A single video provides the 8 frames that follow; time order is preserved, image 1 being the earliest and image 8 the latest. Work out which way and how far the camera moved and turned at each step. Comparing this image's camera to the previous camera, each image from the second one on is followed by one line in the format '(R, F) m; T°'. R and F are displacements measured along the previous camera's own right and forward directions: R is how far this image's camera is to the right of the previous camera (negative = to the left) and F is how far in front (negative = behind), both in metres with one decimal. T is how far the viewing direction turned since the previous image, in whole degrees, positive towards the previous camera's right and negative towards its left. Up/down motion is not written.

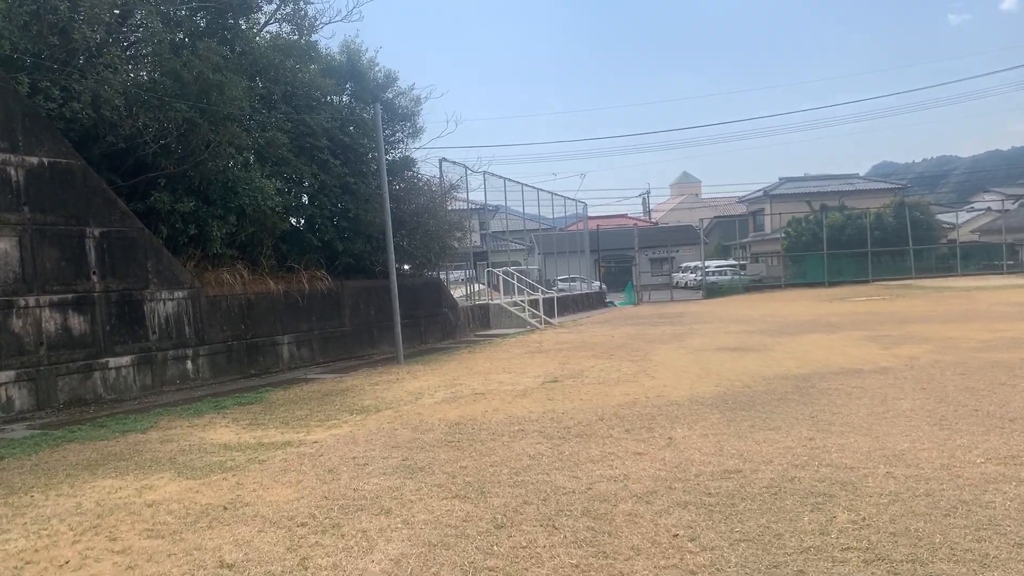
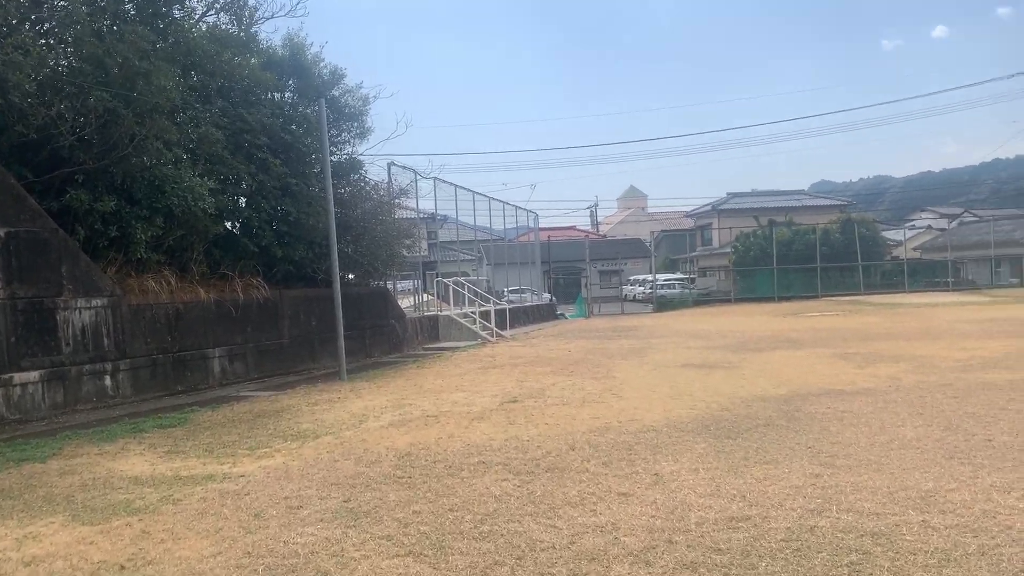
(-0.1, +0.8) m; +4°
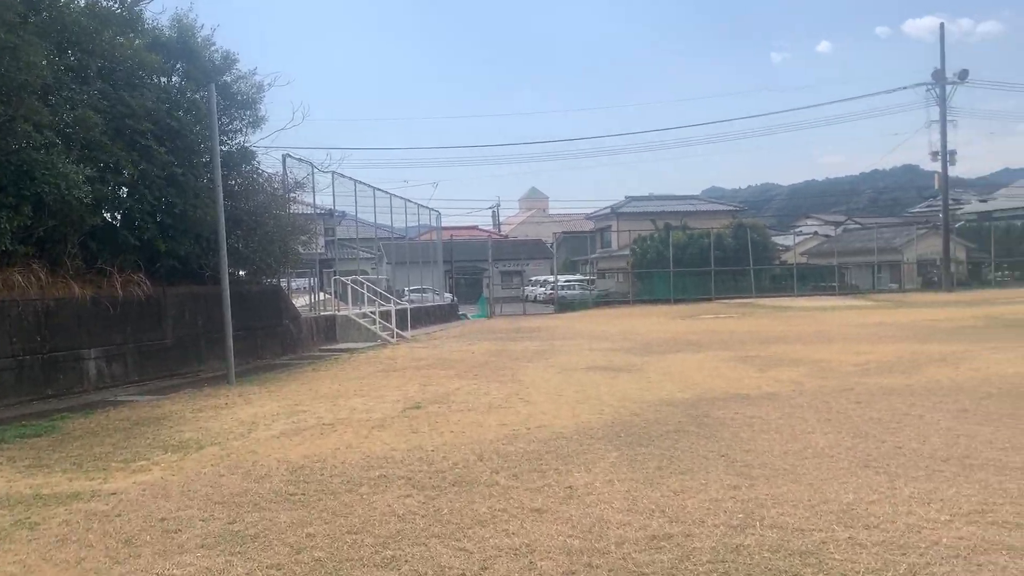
(0.0, +0.3) m; +7°
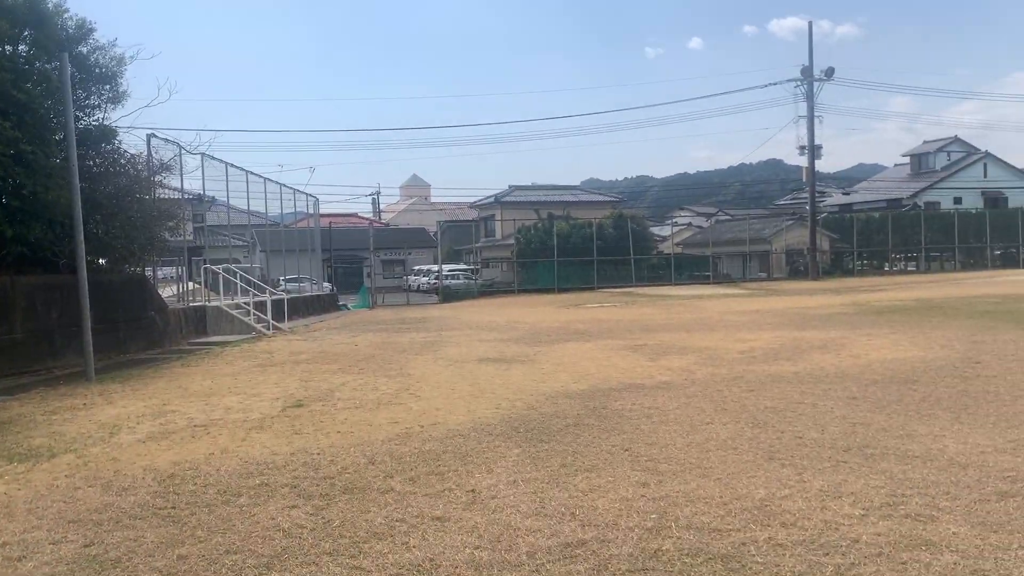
(-0.1, +0.3) m; +8°
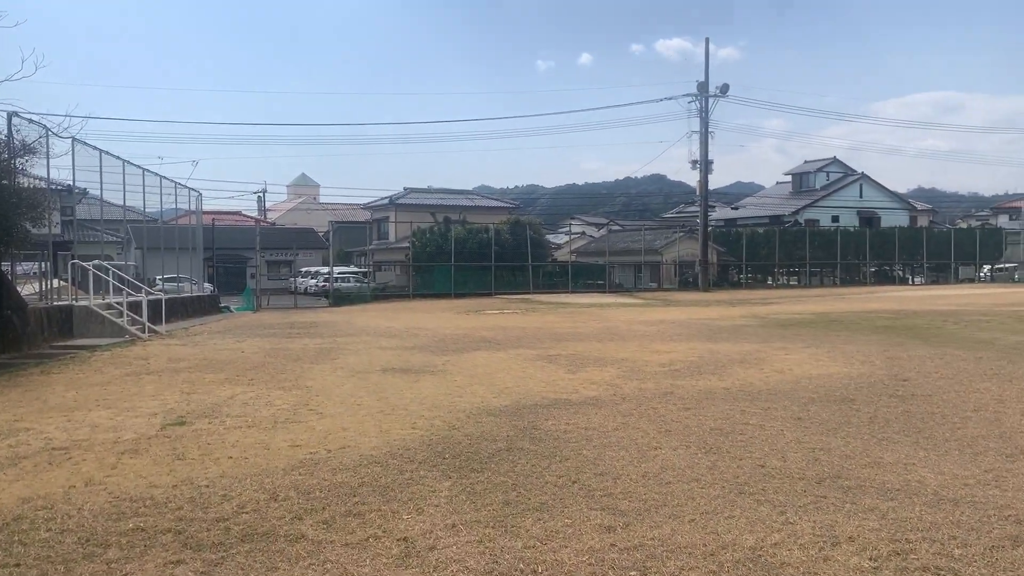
(-0.2, +0.7) m; +7°
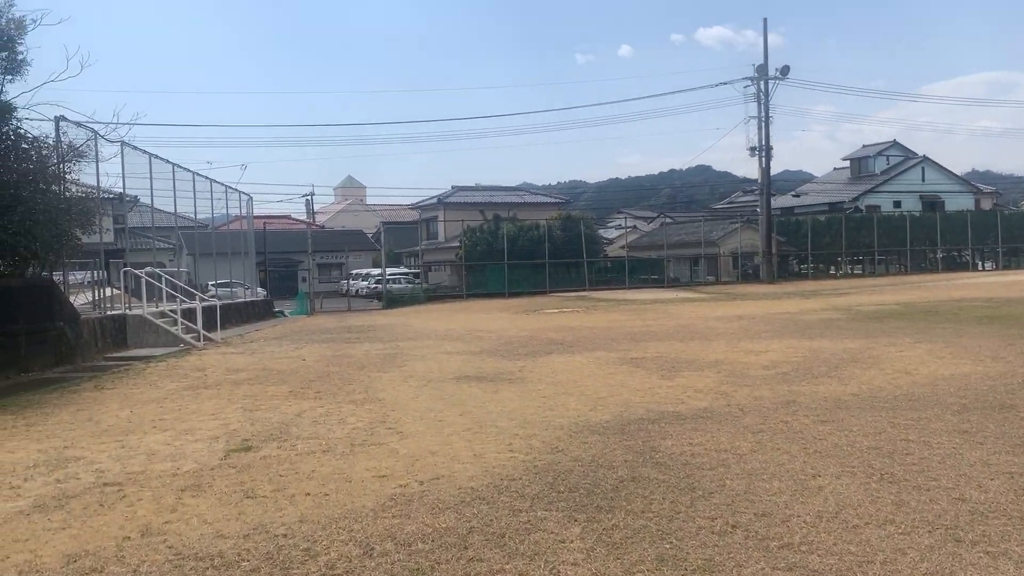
(-0.4, +0.8) m; -3°
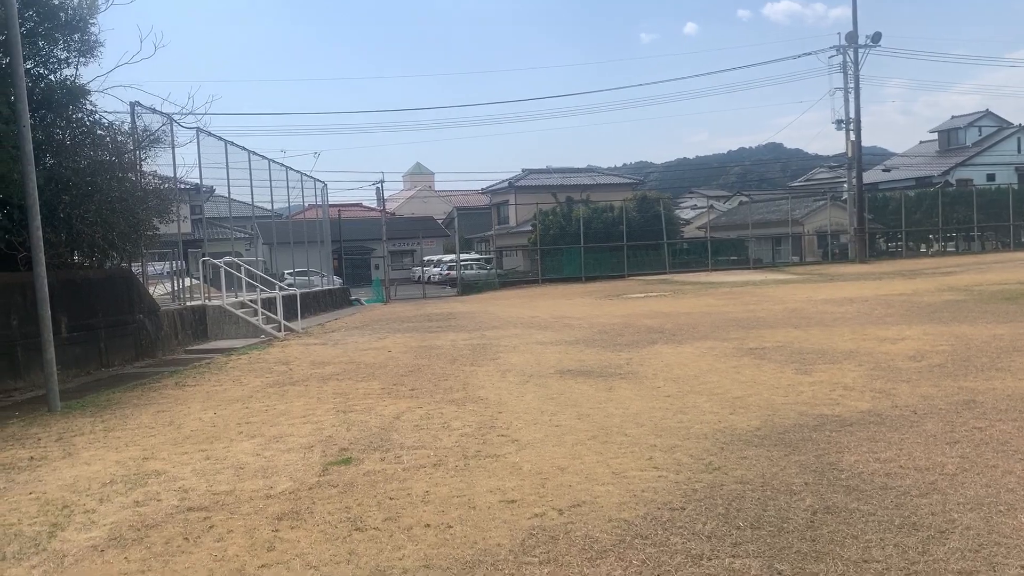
(-0.4, +0.8) m; -4°
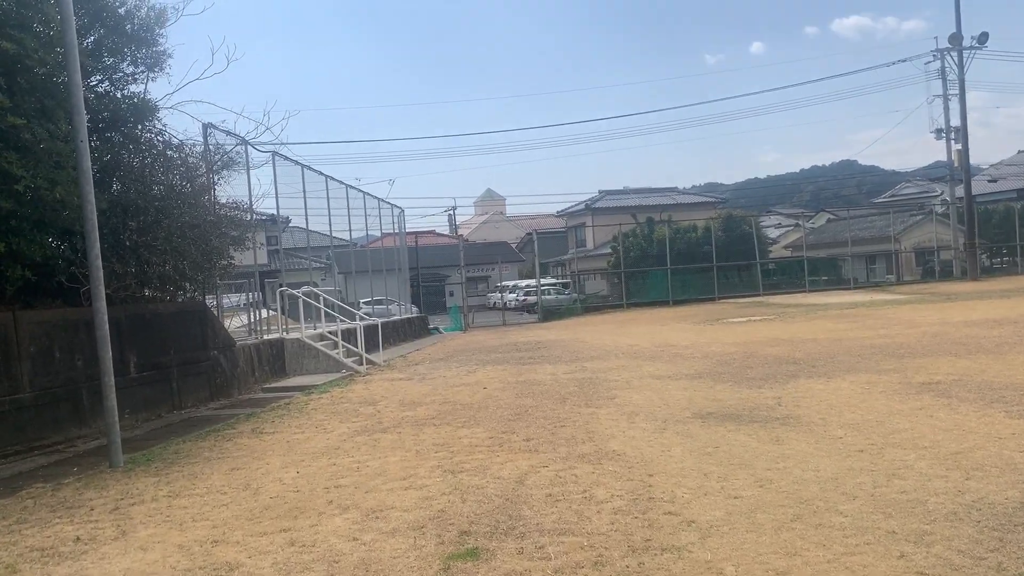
(-0.5, +1.2) m; -5°
